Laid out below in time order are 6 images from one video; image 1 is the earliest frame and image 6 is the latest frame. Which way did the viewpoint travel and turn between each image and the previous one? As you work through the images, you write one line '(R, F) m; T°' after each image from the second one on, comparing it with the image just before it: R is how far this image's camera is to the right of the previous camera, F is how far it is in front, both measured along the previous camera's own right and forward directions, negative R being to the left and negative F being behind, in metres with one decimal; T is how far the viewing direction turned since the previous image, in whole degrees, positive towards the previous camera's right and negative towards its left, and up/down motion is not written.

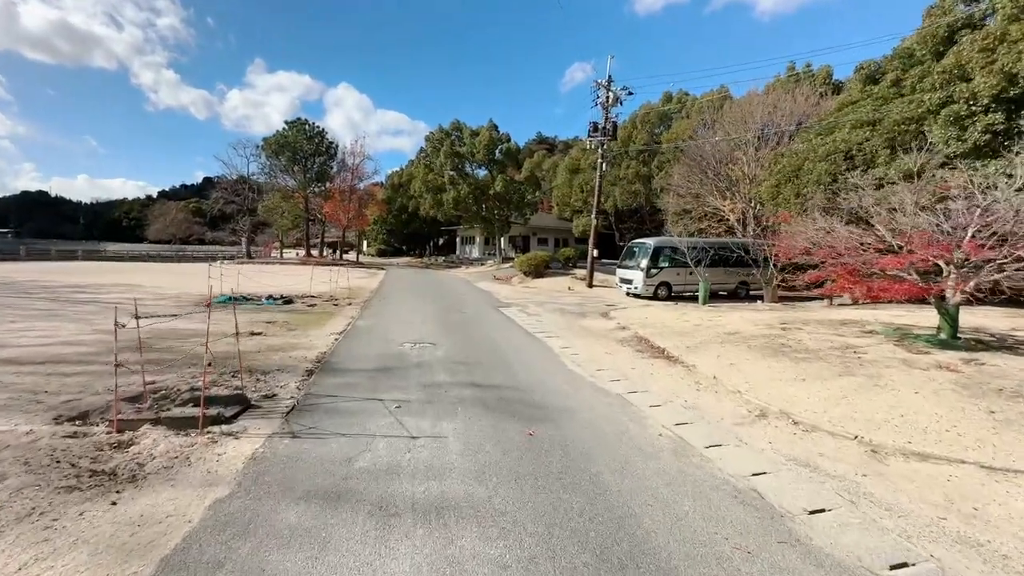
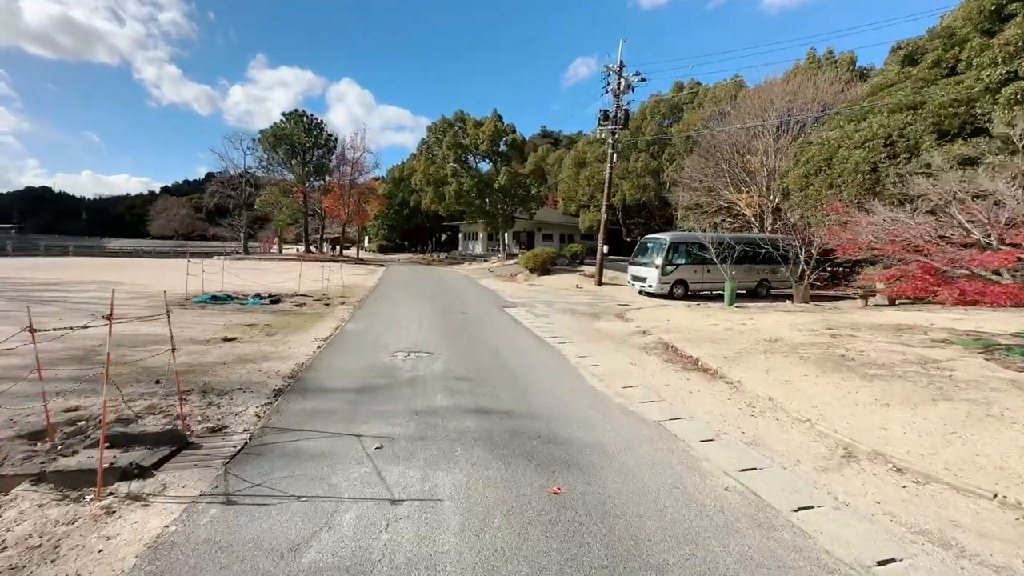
(-0.1, +1.3) m; 0°
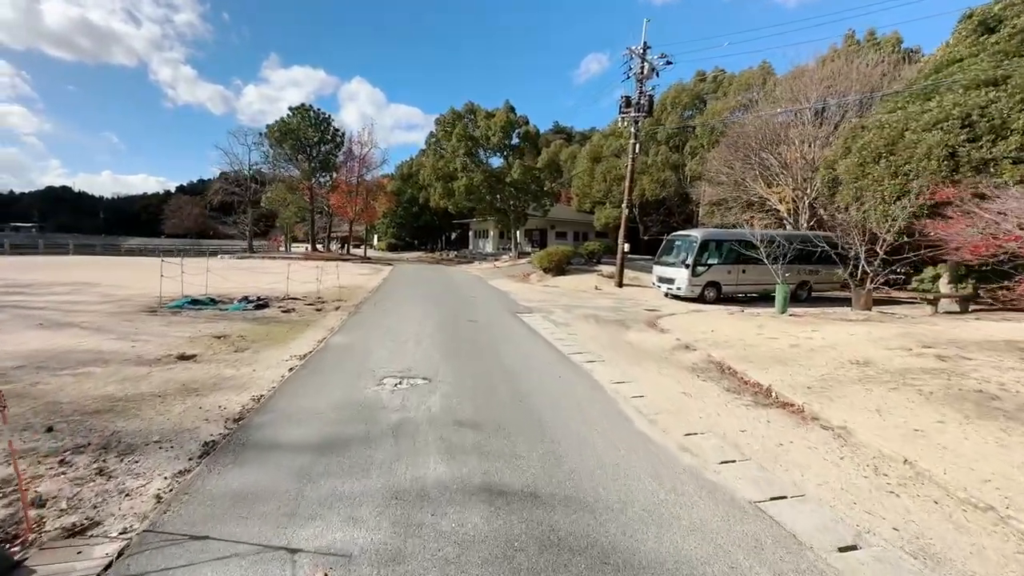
(-0.1, +1.8) m; -1°
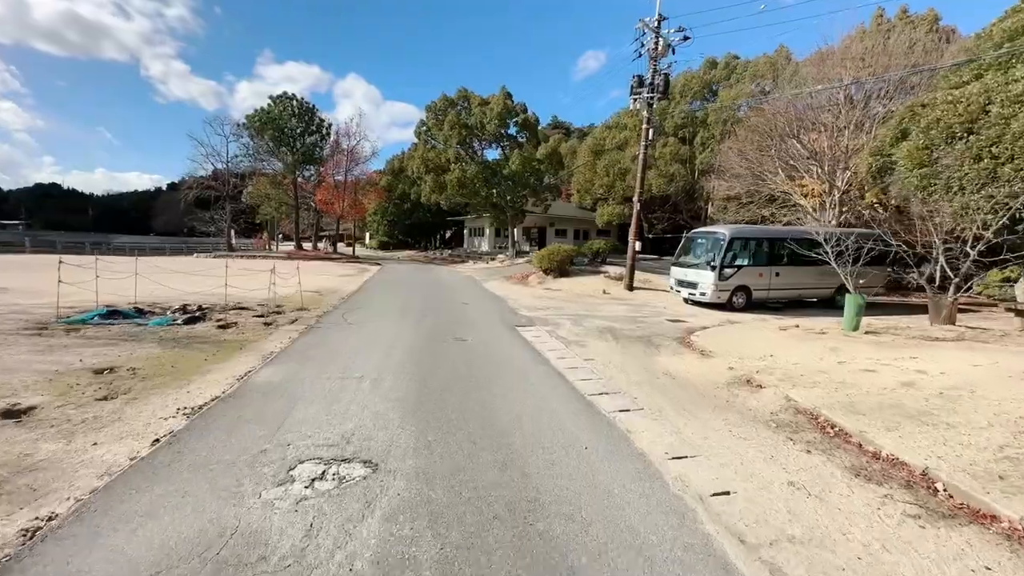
(0.0, +2.6) m; 0°
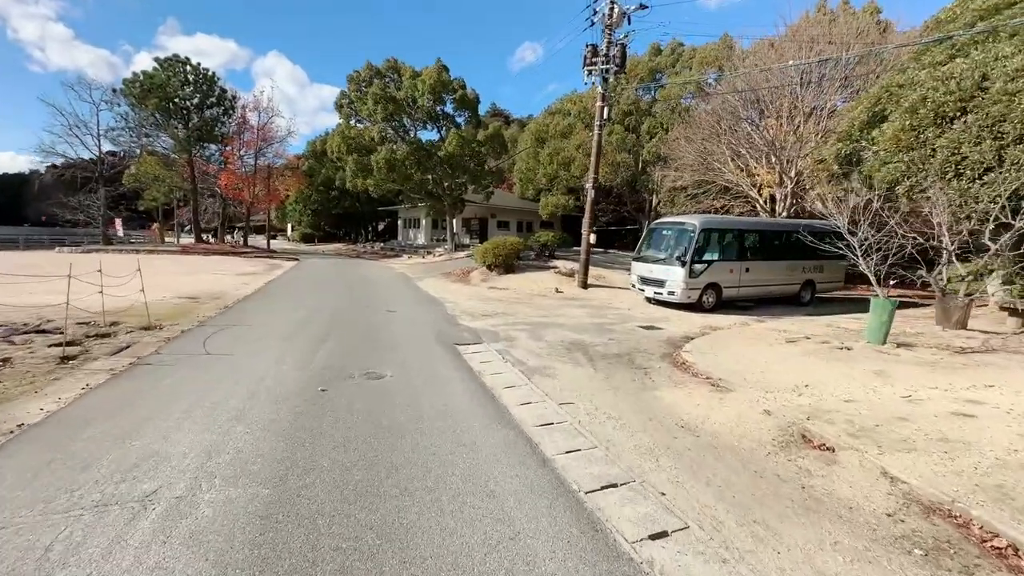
(0.0, +2.8) m; +8°
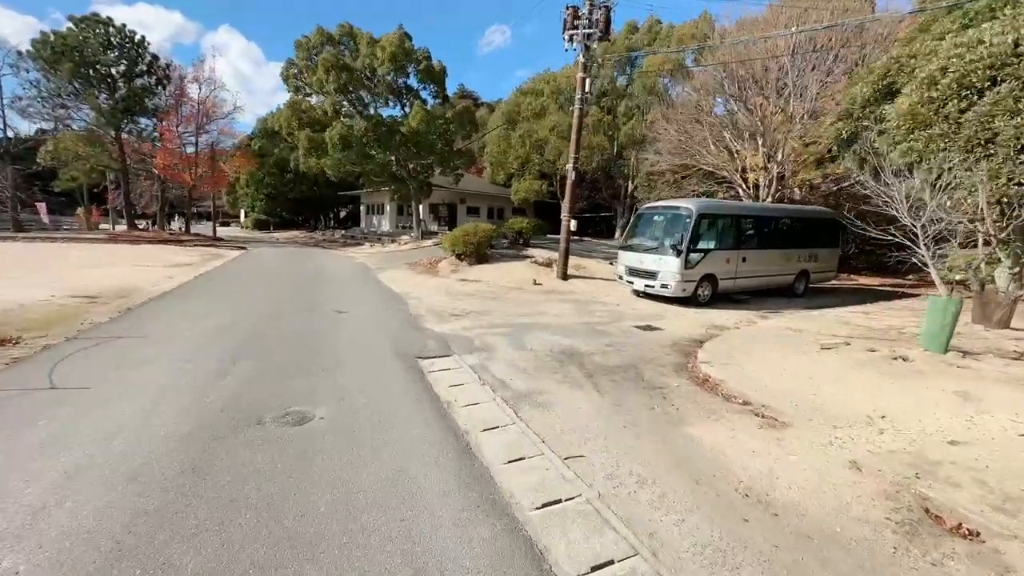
(-0.1, +1.8) m; +4°
